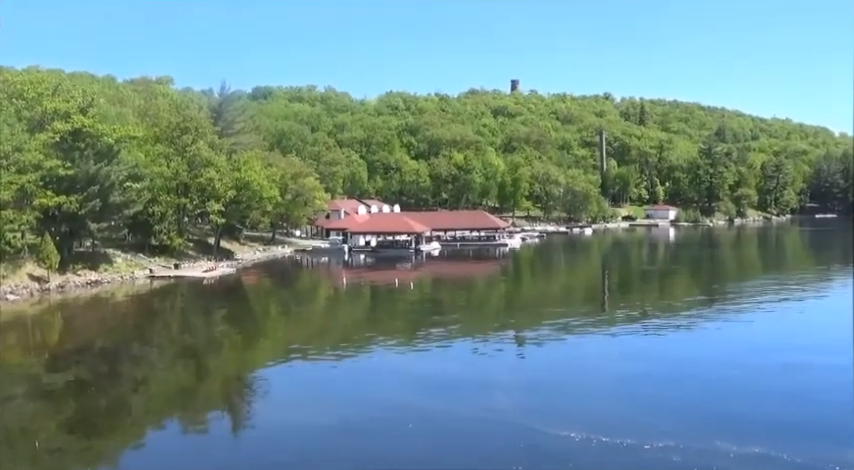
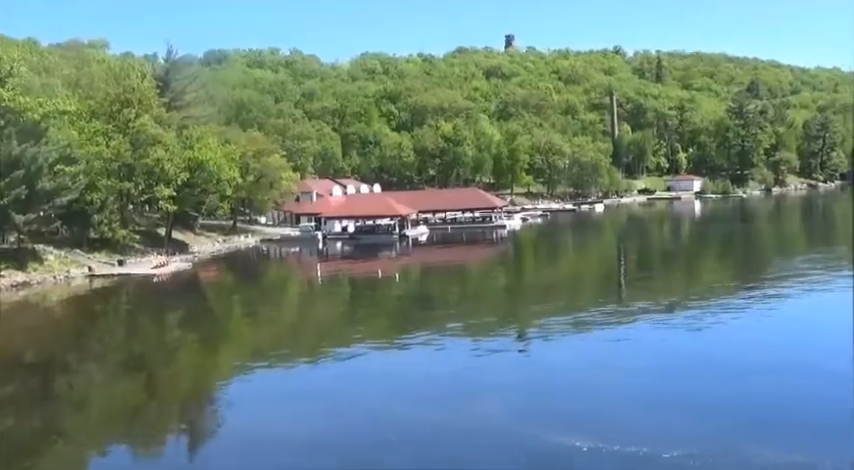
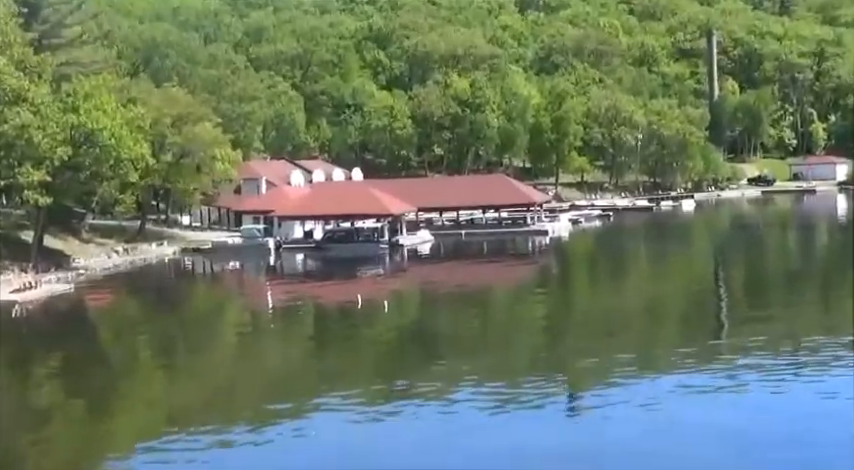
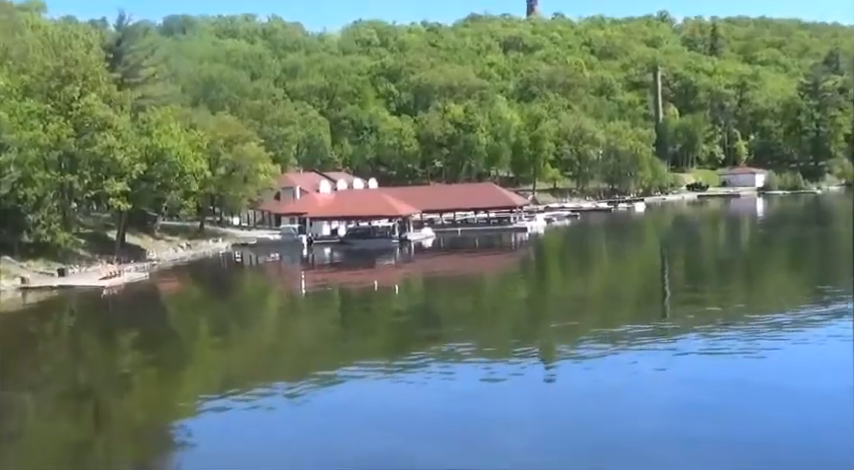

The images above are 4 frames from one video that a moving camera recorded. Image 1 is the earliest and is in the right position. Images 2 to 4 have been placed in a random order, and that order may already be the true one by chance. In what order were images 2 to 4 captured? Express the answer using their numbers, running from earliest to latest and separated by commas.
2, 4, 3
